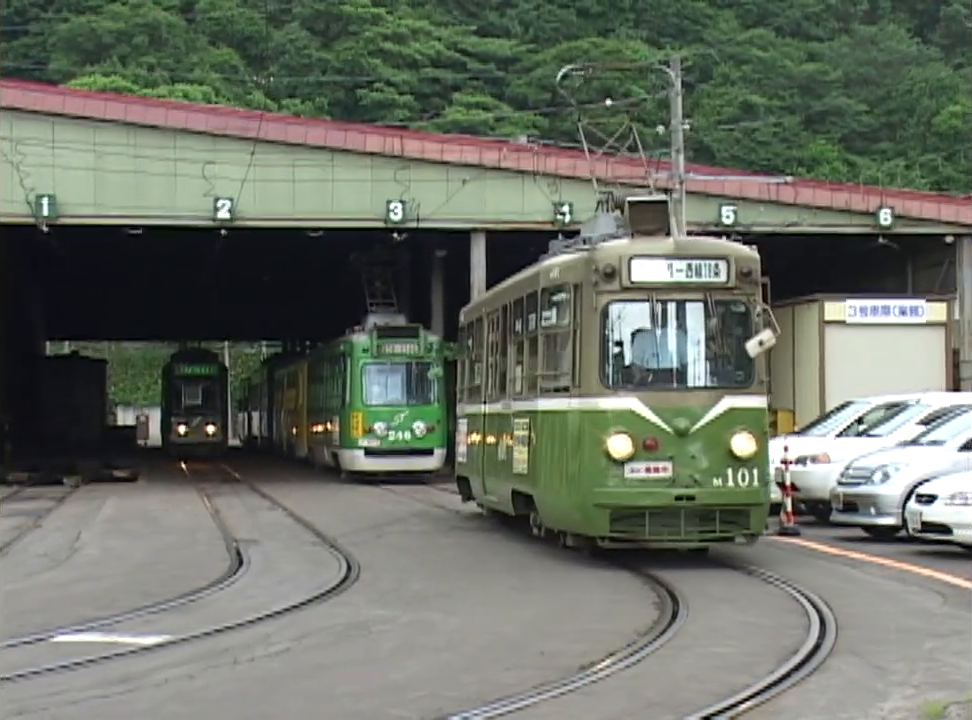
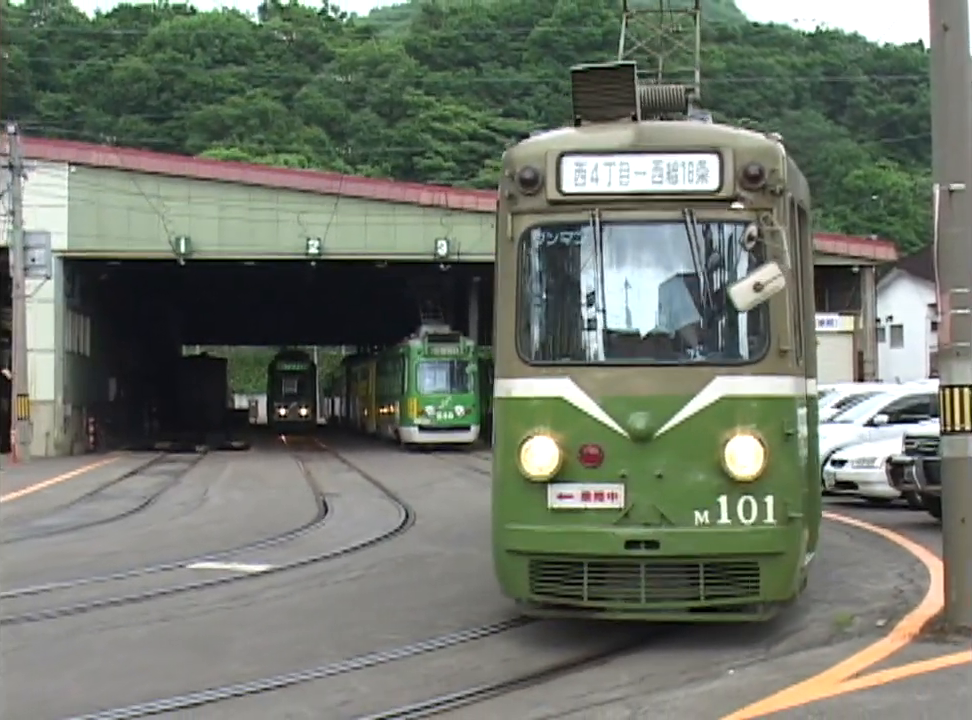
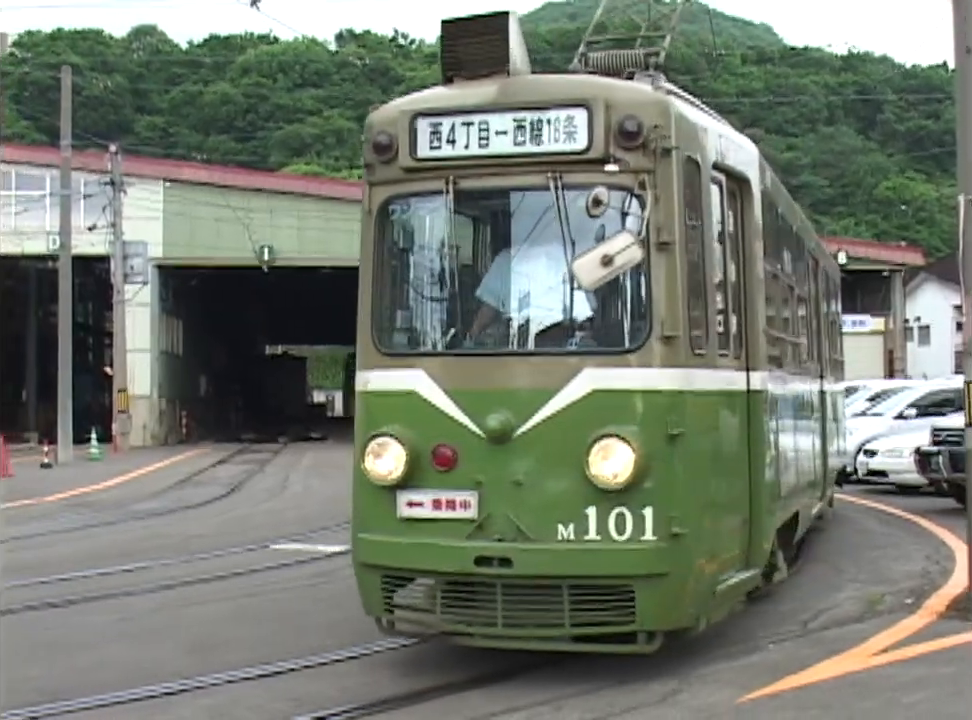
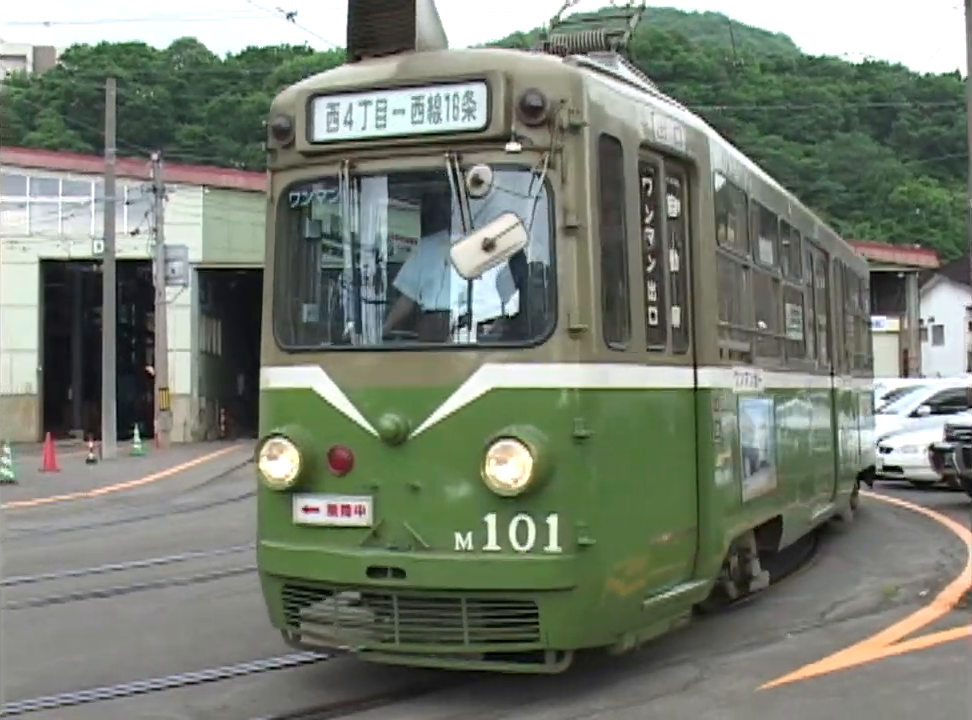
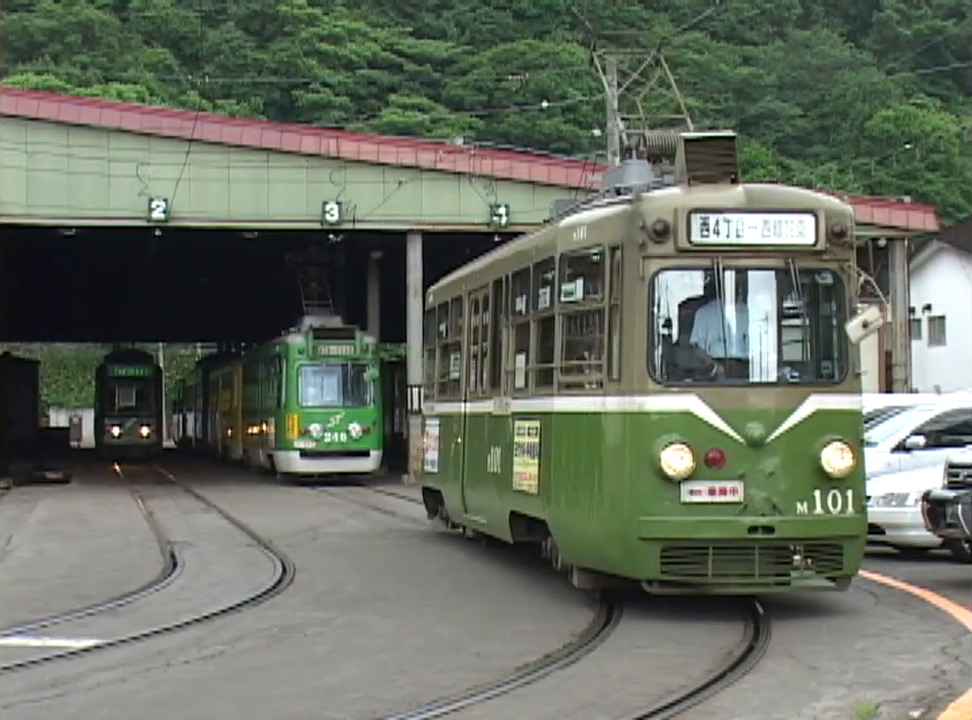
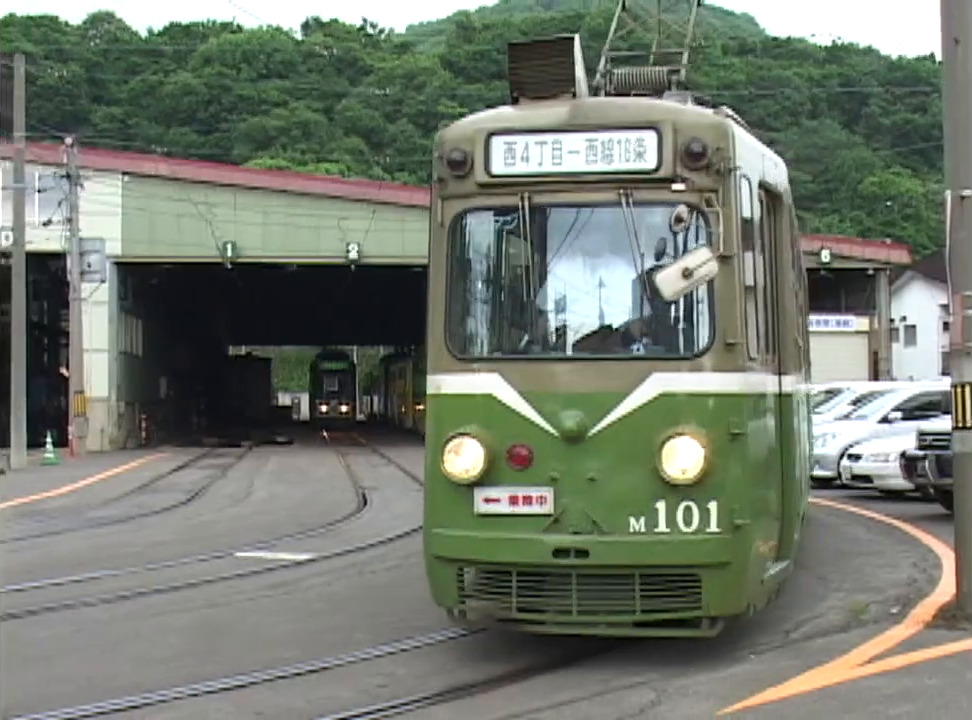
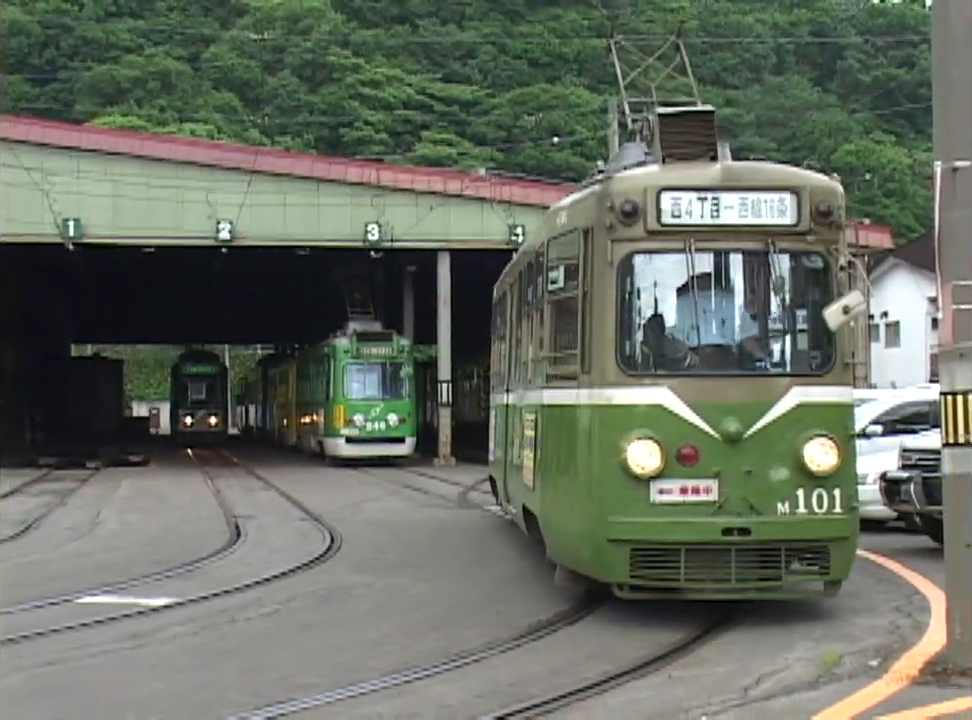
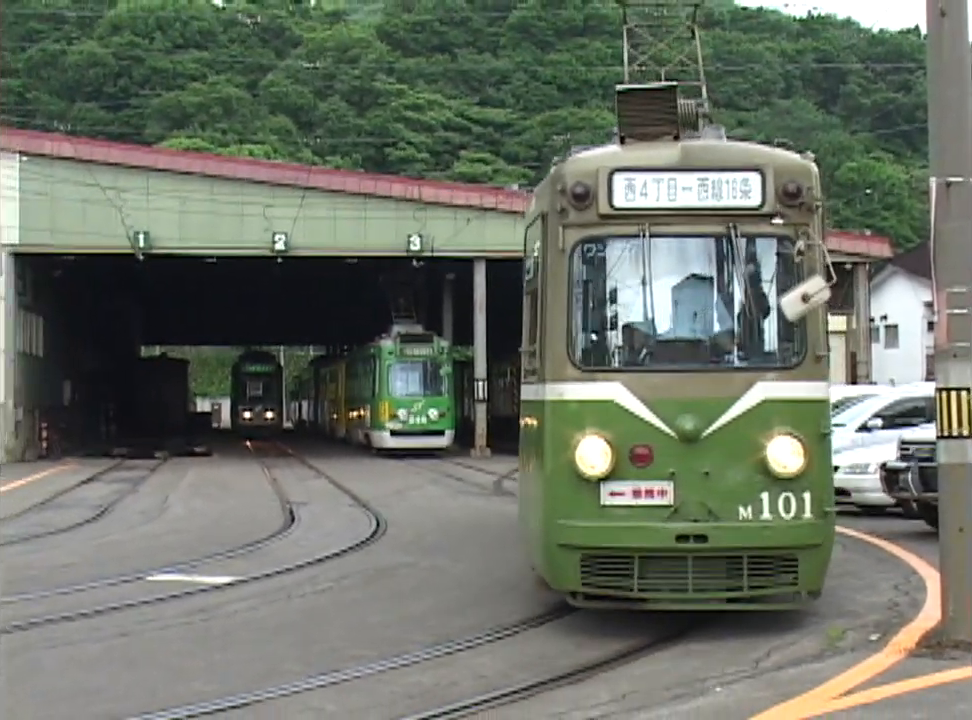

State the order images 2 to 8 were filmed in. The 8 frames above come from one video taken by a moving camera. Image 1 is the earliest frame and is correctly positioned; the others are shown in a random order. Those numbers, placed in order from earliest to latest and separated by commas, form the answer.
5, 7, 8, 2, 6, 3, 4
